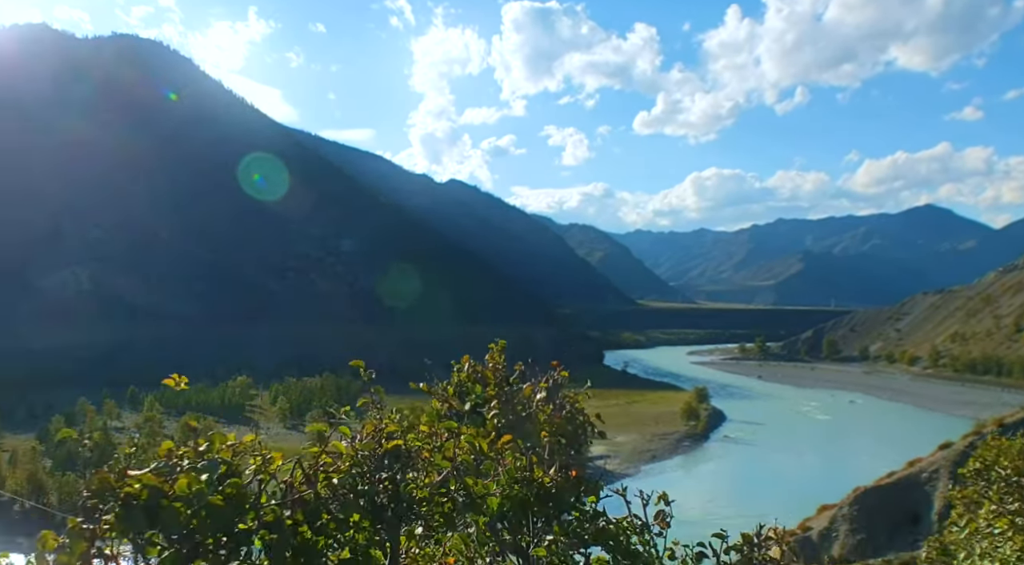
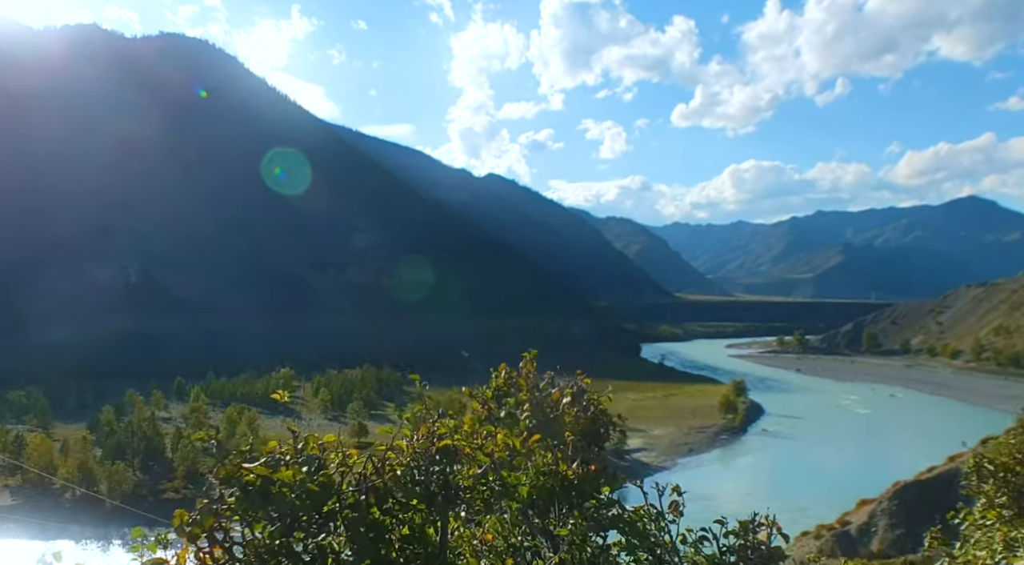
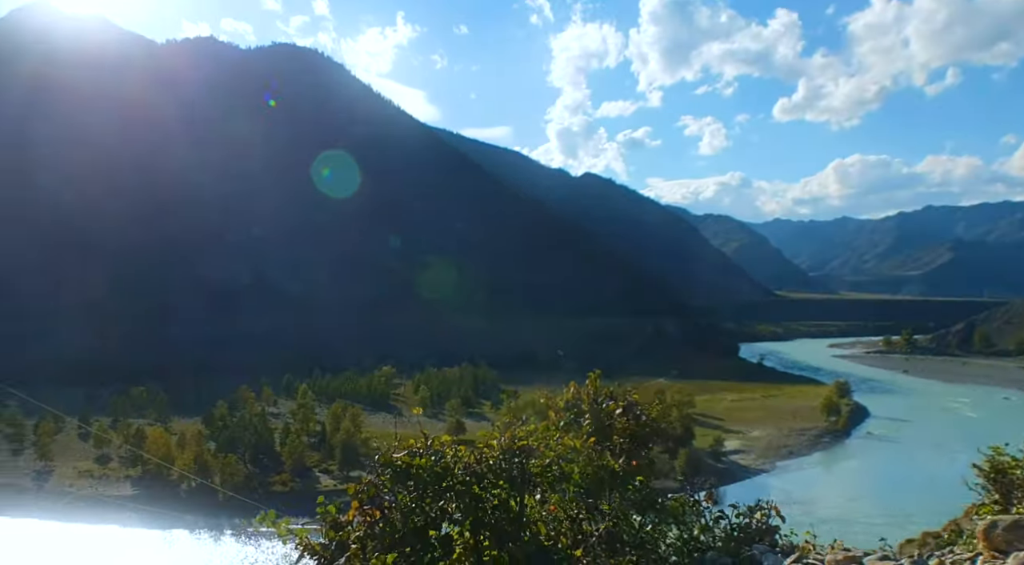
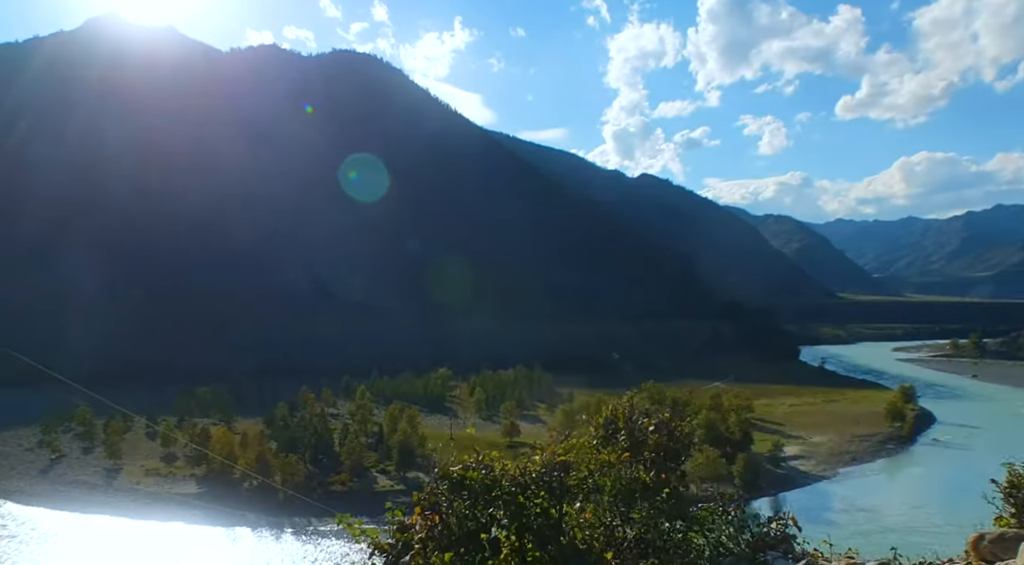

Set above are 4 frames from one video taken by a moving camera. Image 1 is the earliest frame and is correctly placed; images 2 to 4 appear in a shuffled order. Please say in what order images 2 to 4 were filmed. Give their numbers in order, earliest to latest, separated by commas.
2, 3, 4
